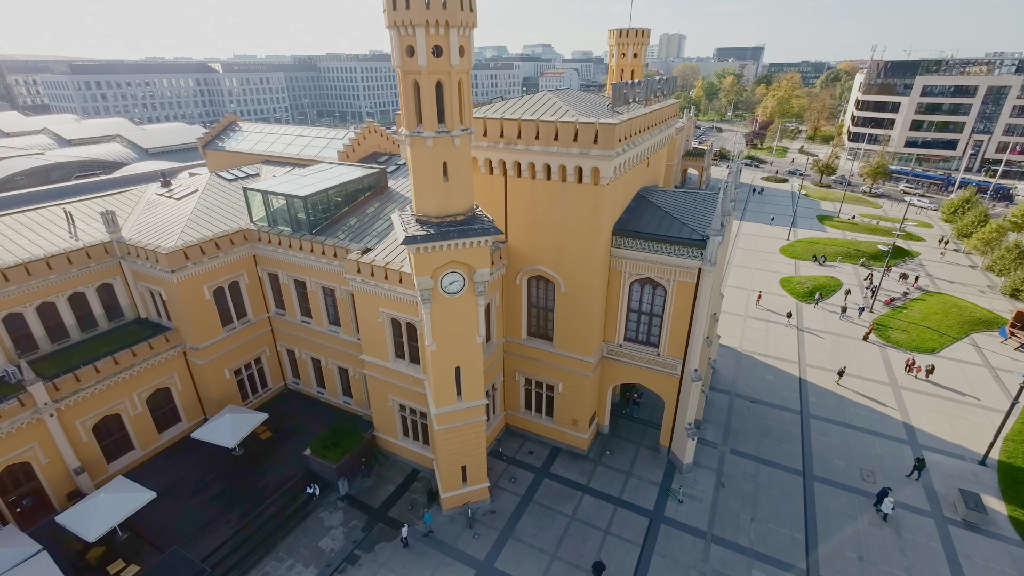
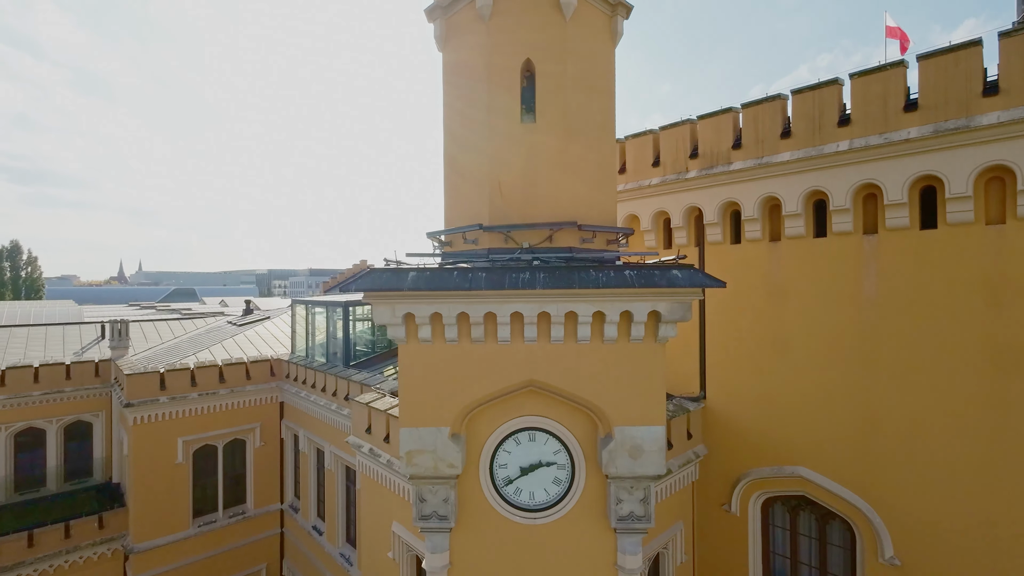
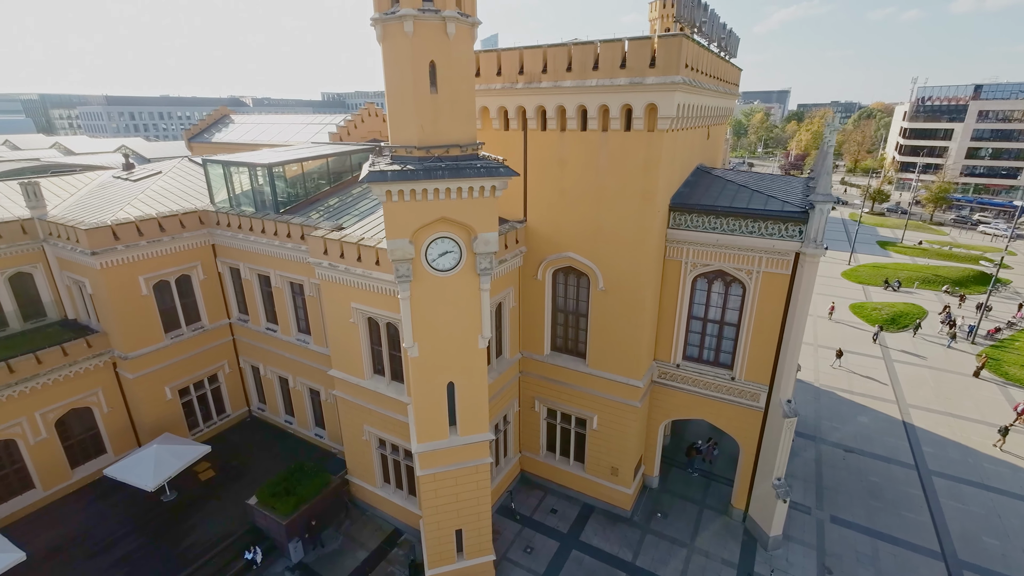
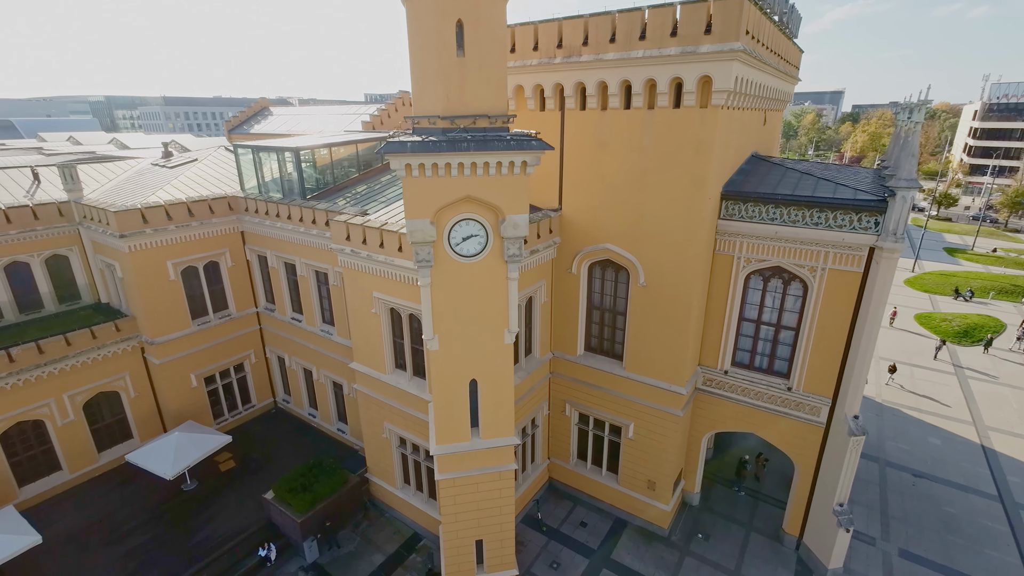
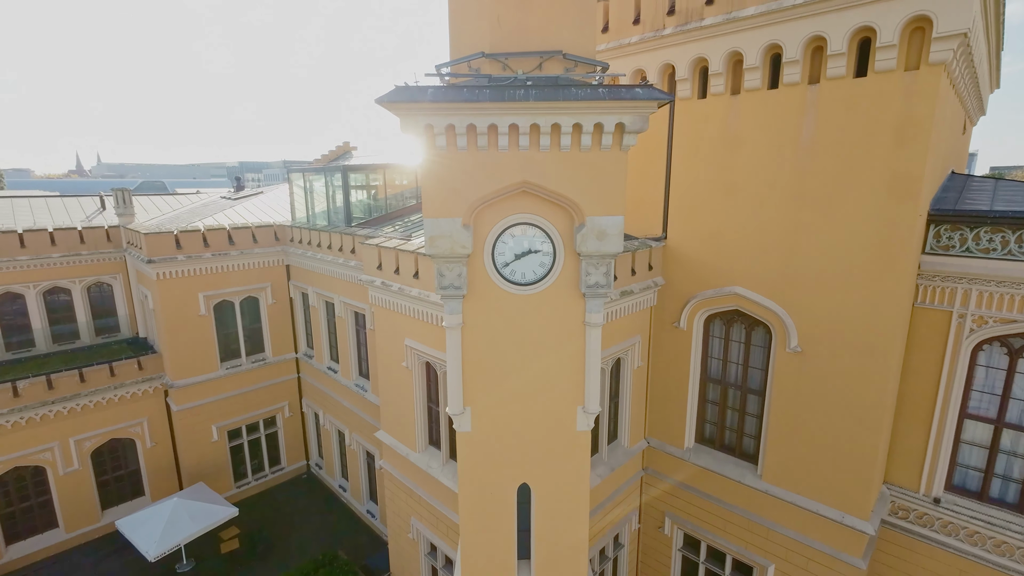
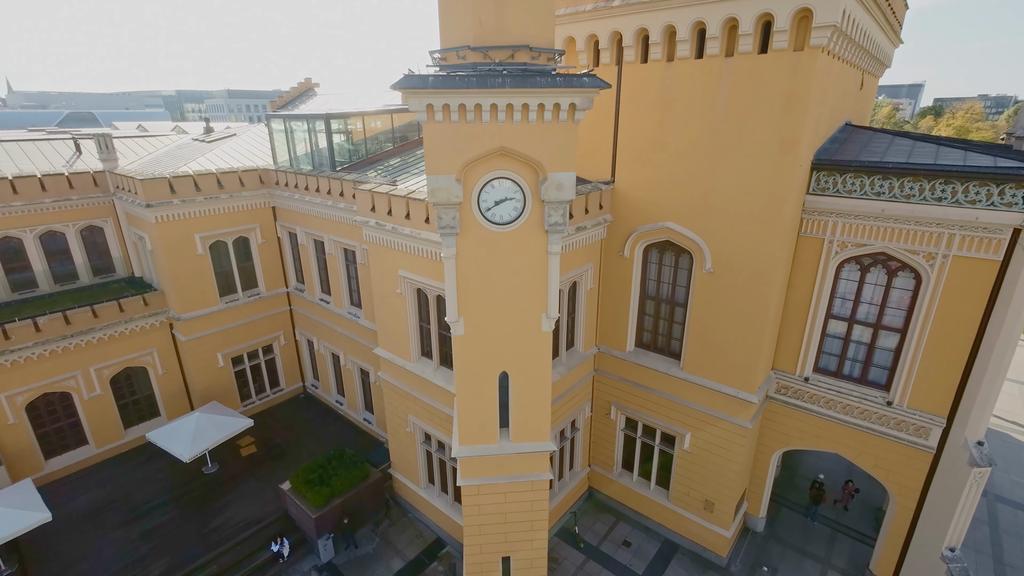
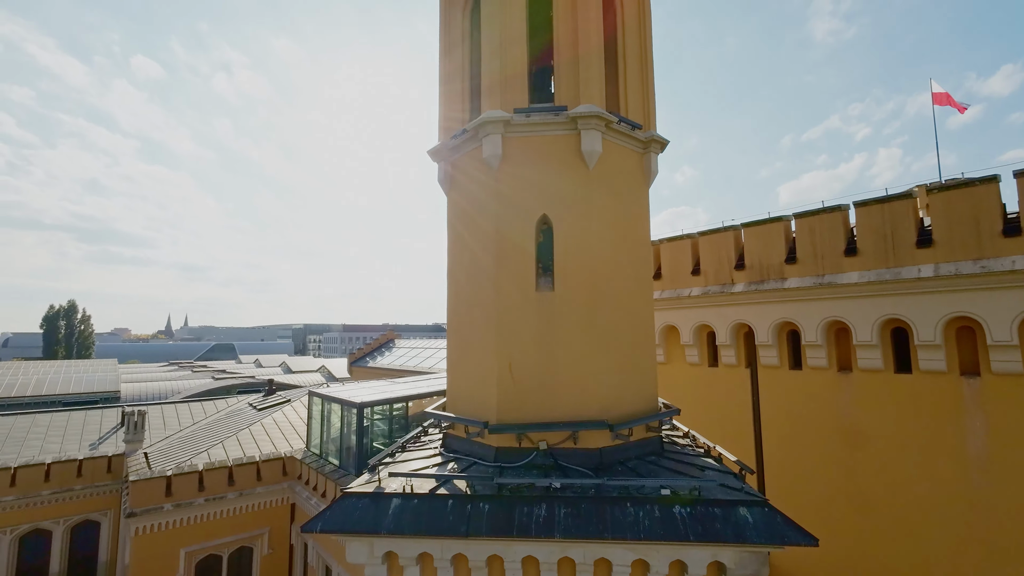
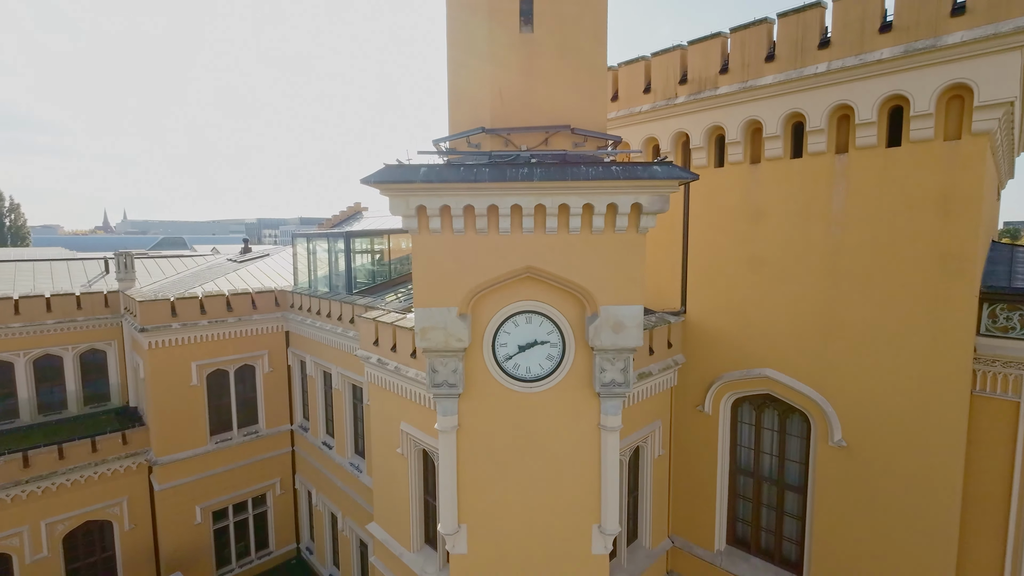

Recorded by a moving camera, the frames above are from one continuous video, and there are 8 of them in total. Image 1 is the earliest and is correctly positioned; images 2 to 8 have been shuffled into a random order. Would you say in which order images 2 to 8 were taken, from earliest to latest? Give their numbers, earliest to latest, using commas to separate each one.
3, 4, 6, 5, 8, 2, 7
